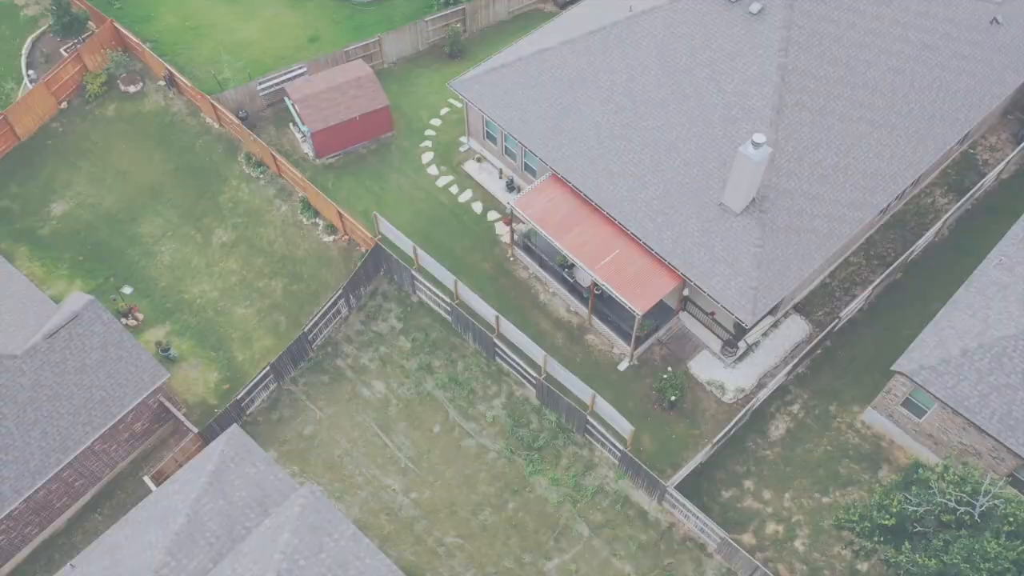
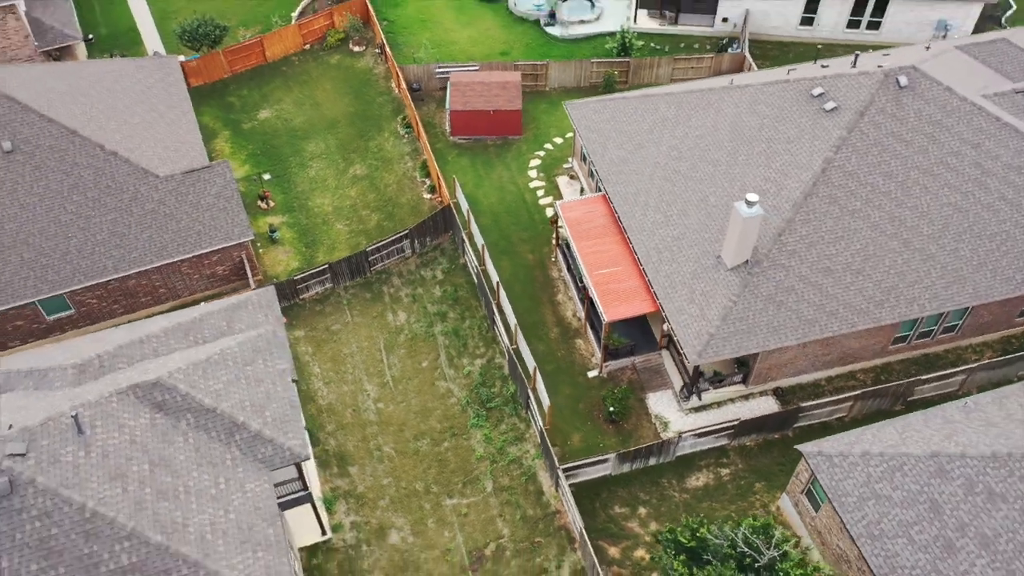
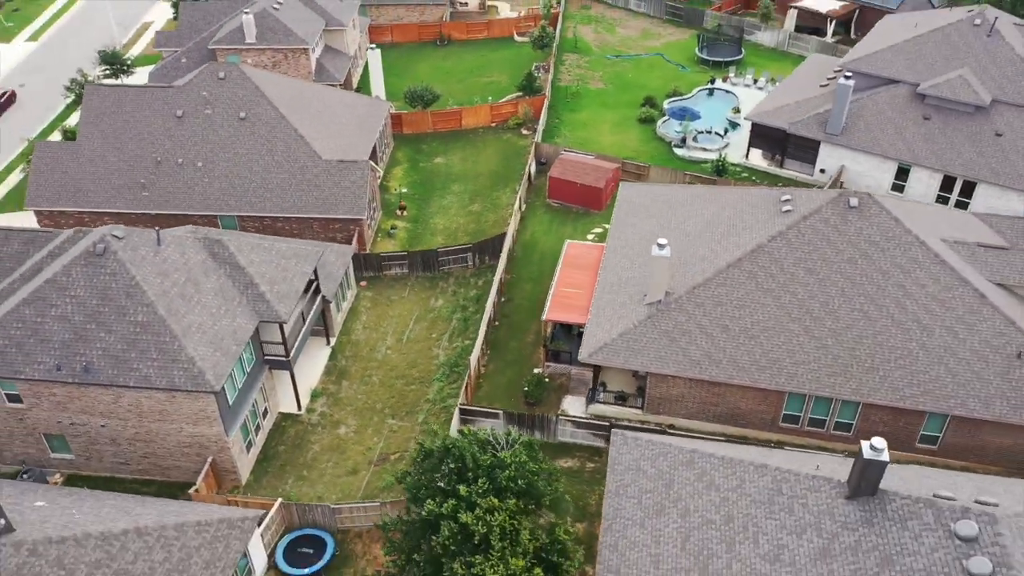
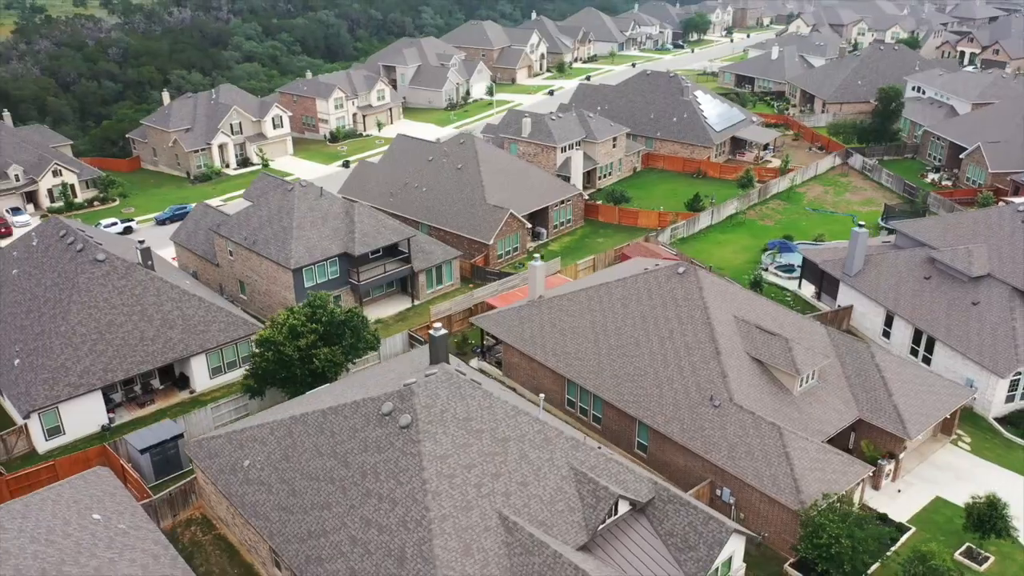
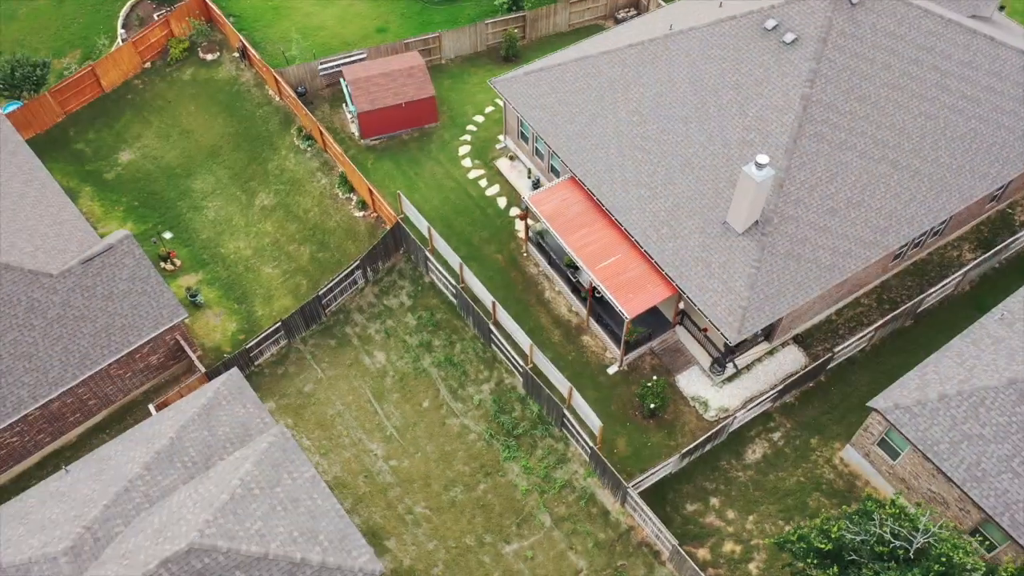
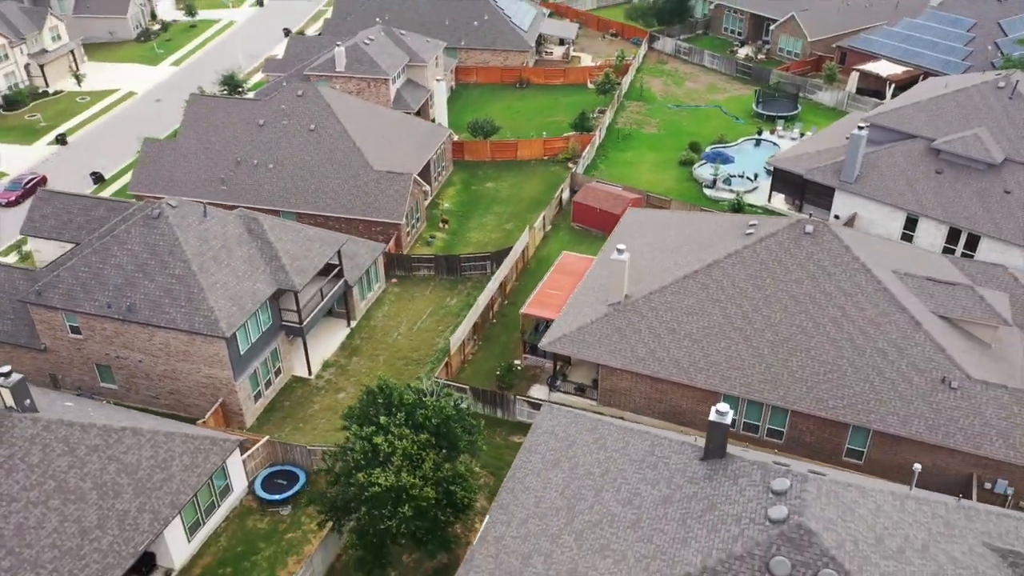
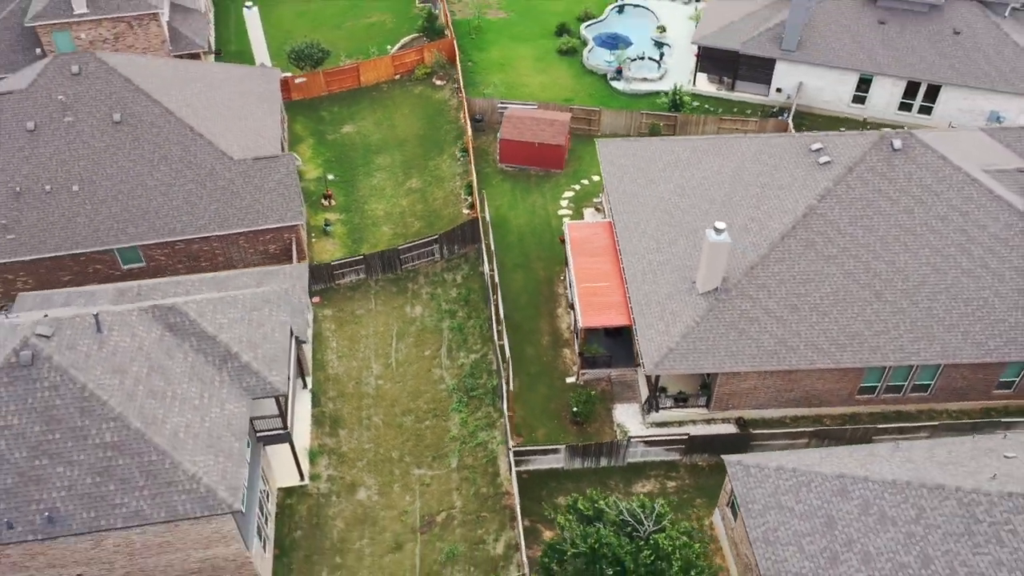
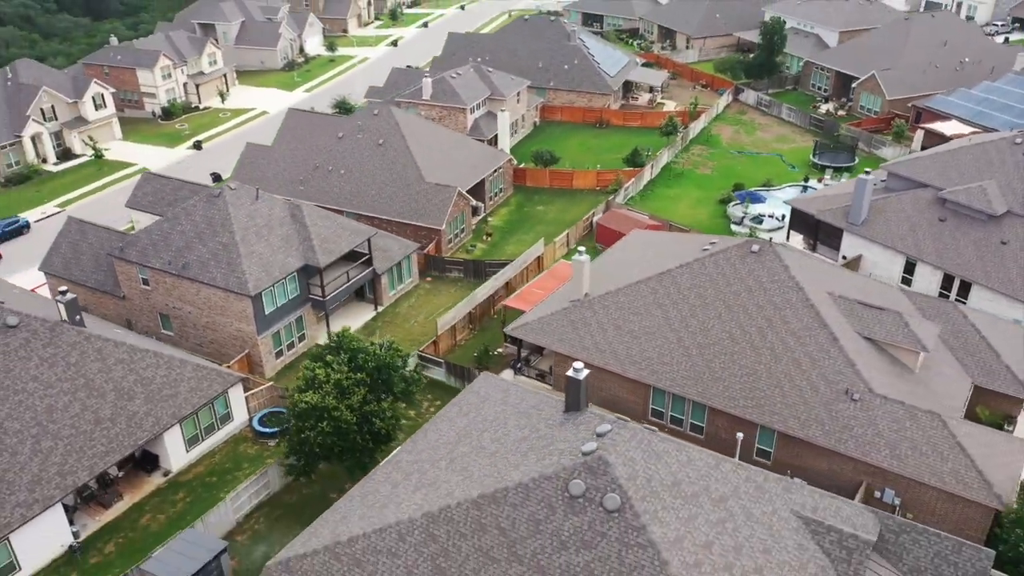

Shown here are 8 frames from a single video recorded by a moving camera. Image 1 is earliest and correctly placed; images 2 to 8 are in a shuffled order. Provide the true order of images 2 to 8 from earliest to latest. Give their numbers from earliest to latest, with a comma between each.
5, 2, 7, 3, 6, 8, 4
